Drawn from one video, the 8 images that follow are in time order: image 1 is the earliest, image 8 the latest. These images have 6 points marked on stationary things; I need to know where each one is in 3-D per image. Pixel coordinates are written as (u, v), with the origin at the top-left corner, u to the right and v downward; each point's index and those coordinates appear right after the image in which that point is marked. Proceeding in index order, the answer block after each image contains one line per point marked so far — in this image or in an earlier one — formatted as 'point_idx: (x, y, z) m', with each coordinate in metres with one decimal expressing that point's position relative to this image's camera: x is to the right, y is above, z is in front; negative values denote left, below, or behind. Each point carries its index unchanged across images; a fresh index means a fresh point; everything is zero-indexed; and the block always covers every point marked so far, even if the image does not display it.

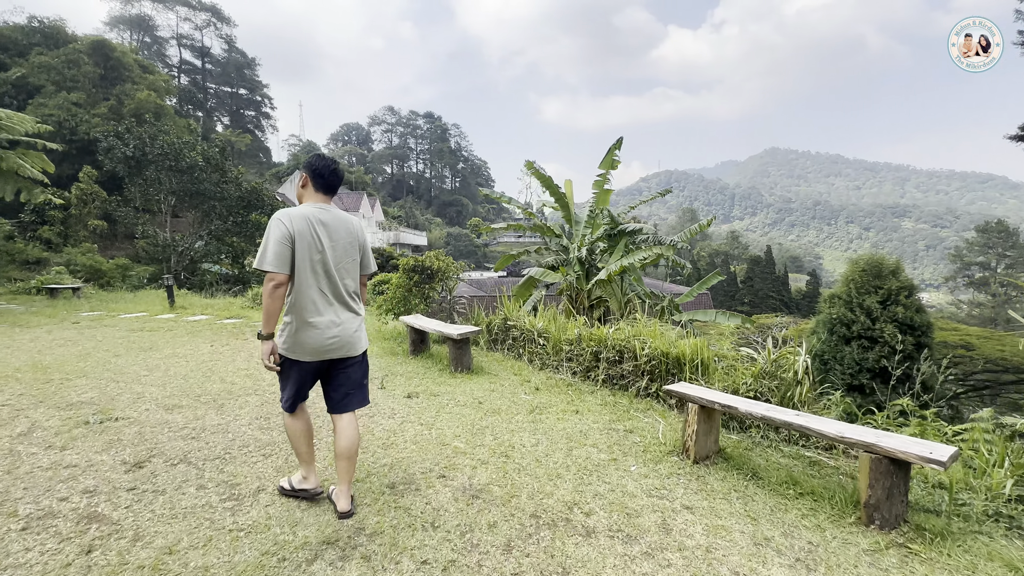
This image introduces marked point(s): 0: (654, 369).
0: (+1.2, -0.7, +3.8) m
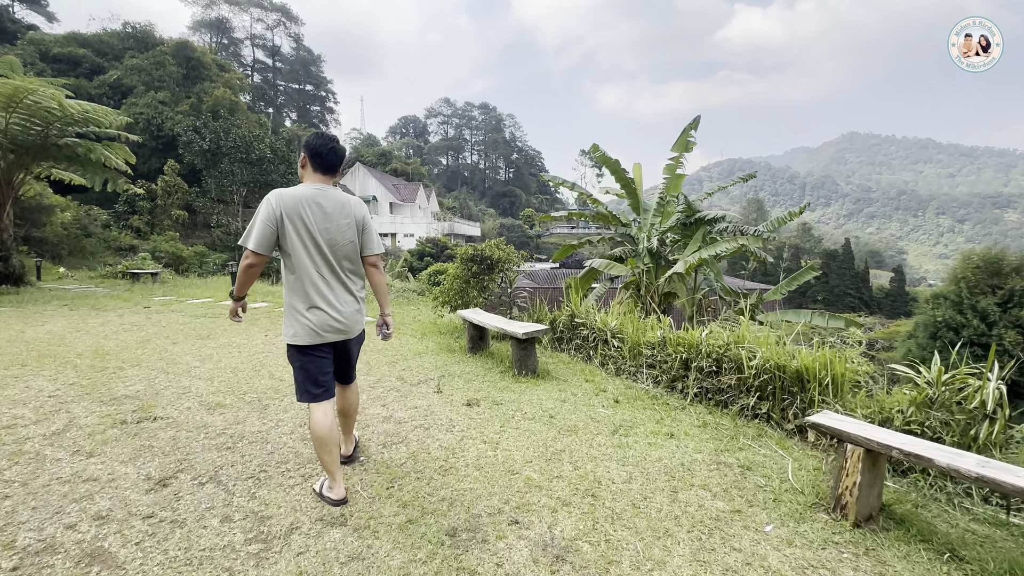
0: (+1.7, -0.7, +3.1) m
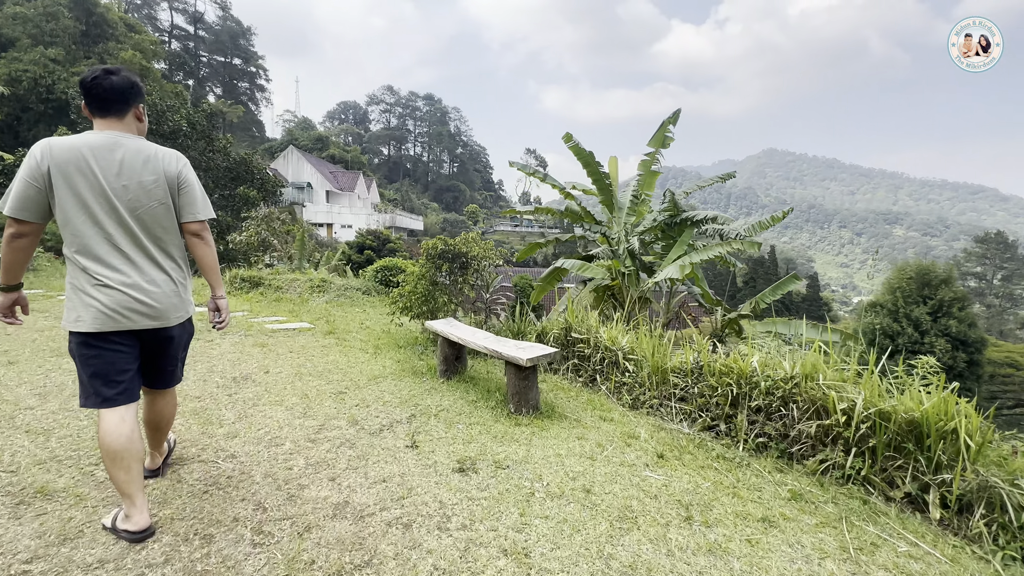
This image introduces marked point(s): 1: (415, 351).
0: (+1.8, -0.8, +2.3) m
1: (-0.9, -0.6, +4.3) m
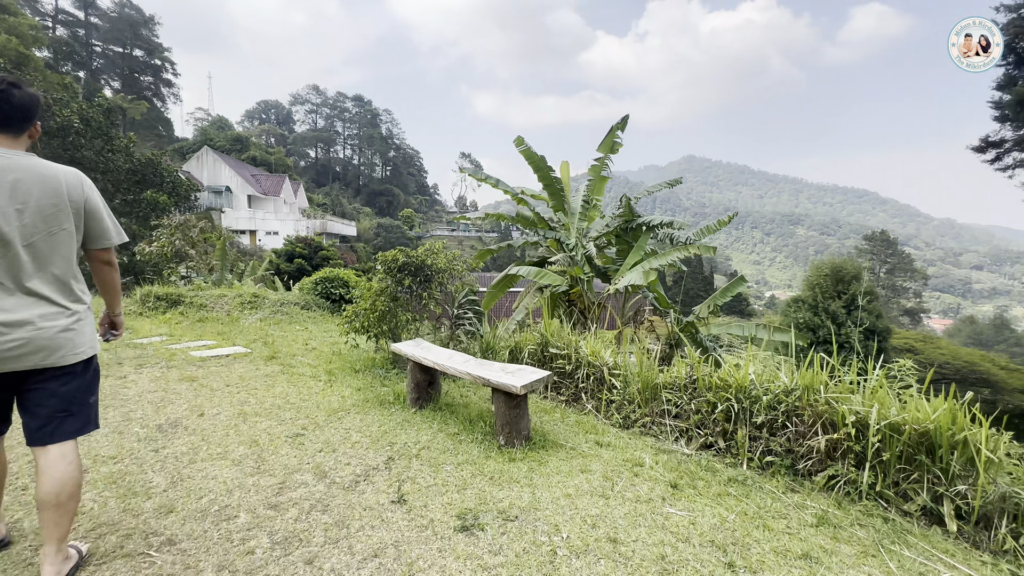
0: (+1.8, -0.8, +2.3) m
1: (-1.2, -0.8, +3.9) m
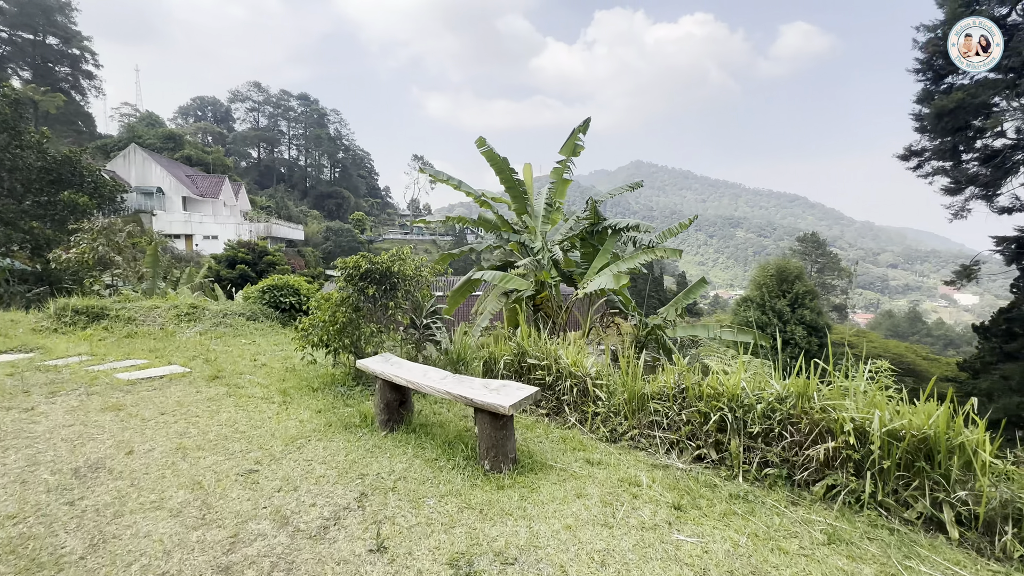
0: (+1.8, -0.8, +2.2) m
1: (-1.4, -0.9, +3.5) m
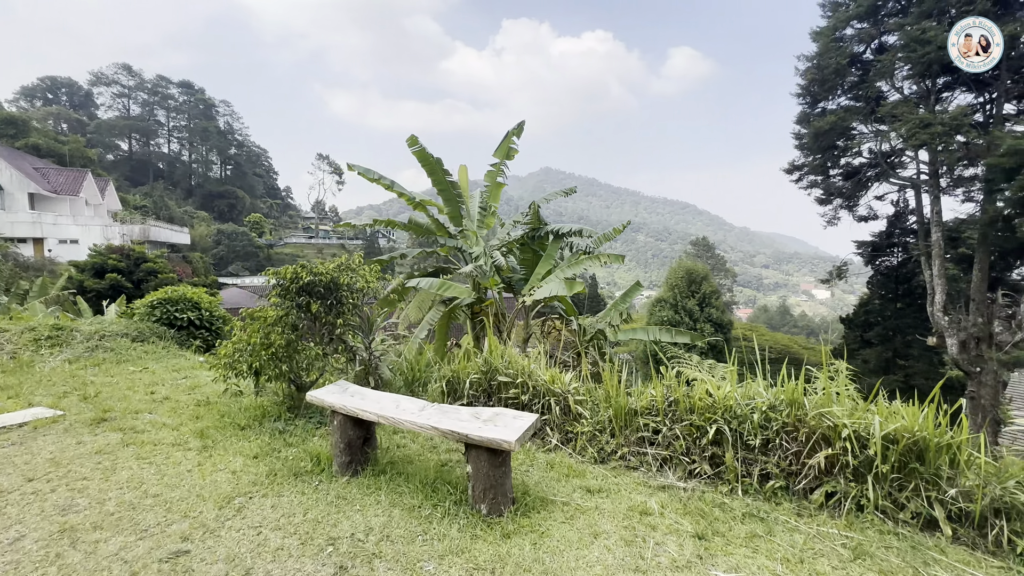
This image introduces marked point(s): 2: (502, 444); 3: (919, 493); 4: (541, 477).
0: (+1.8, -0.9, +2.2) m
1: (-1.5, -1.0, +2.9) m
2: (-0.1, -0.7, +2.0) m
3: (+2.0, -1.0, +2.2) m
4: (+0.2, -1.1, +2.5) m
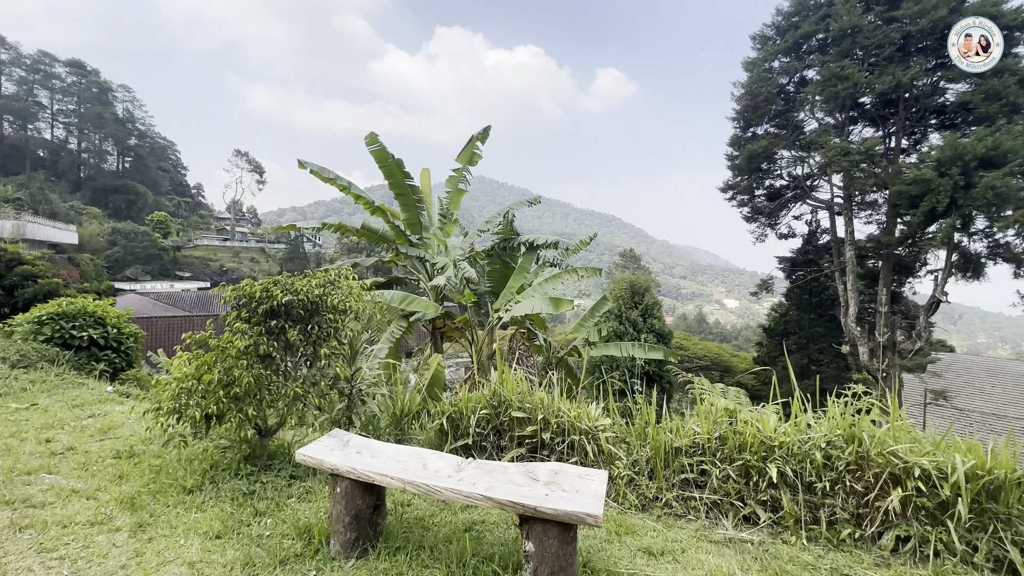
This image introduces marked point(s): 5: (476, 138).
0: (+2.0, -1.0, +2.1) m
1: (-1.4, -1.1, +2.3) m
2: (+0.2, -0.8, +1.6) m
3: (+2.2, -1.1, +2.1) m
4: (+0.4, -1.2, +2.1) m
5: (-0.6, +2.6, +7.7) m
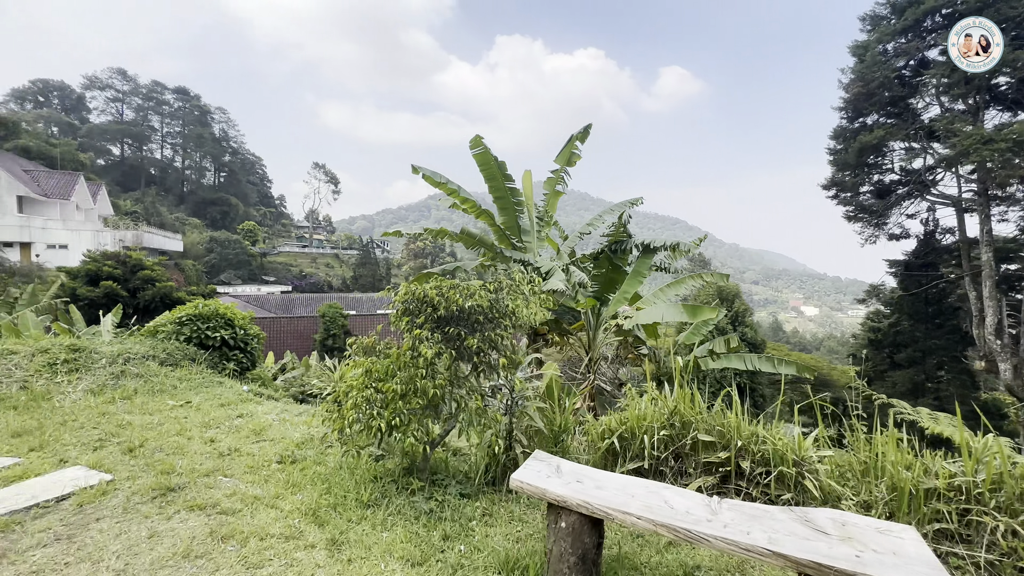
0: (+2.9, -1.0, +1.5) m
1: (-0.4, -1.1, +2.1) m
2: (+1.1, -0.8, +1.2) m
3: (+3.1, -1.2, +1.4) m
4: (+1.3, -1.2, +1.8) m
5: (+1.1, +2.5, +7.4) m
